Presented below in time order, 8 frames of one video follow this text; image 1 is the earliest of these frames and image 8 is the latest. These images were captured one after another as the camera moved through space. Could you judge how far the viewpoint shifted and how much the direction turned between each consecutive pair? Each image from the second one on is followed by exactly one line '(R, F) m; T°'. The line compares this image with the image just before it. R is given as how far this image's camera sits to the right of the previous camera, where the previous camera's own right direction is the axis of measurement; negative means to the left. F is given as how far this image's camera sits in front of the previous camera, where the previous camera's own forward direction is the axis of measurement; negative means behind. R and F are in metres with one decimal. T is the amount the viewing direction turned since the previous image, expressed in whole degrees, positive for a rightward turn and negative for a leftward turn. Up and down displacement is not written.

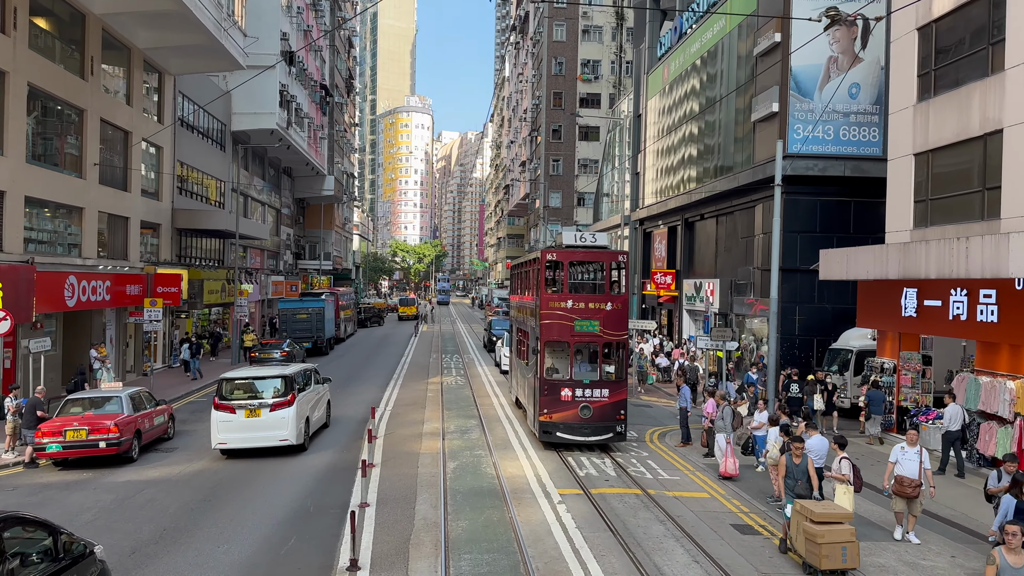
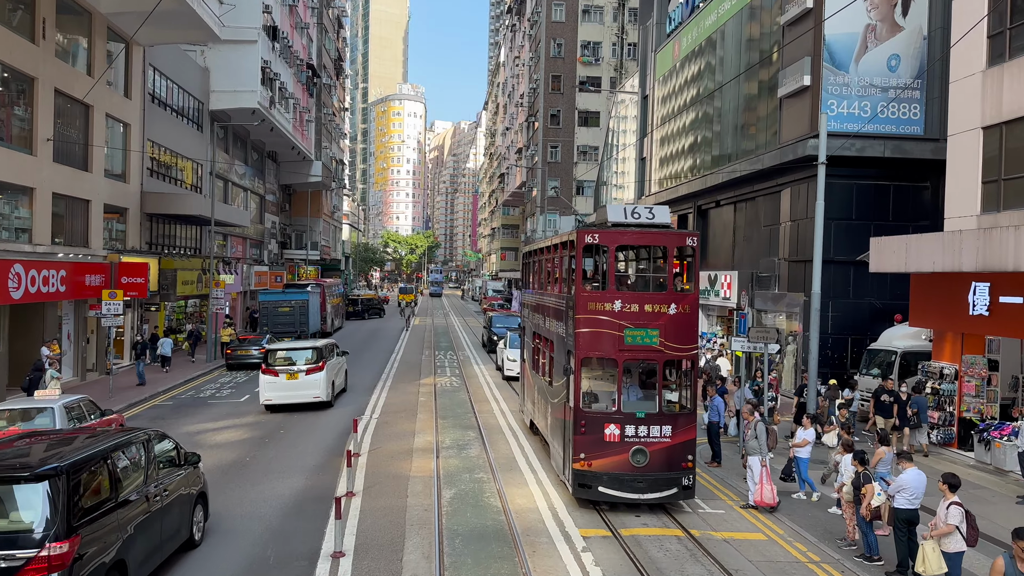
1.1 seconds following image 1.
(-0.2, +2.3) m; +1°
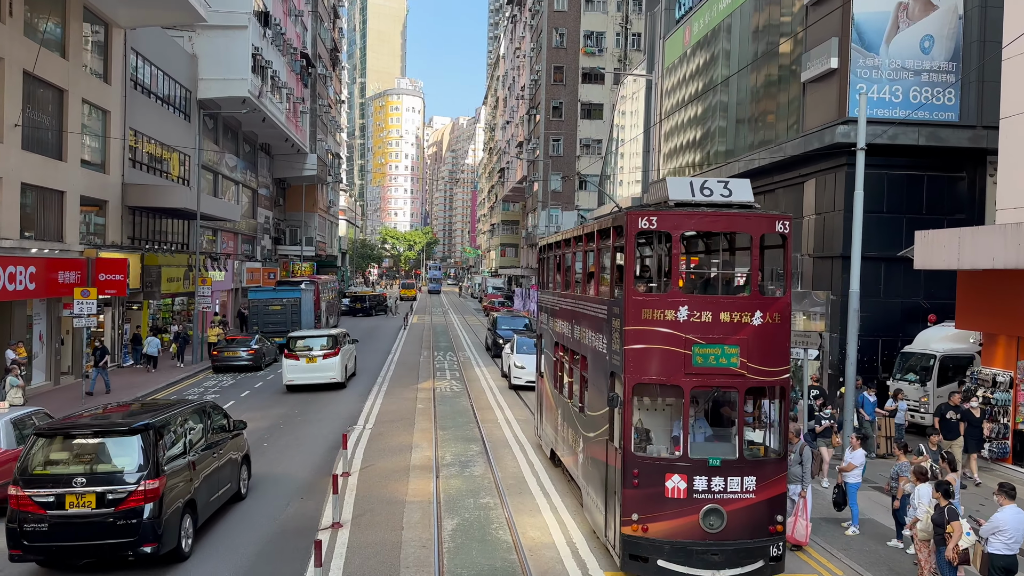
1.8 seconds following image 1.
(-0.2, +1.5) m; 0°
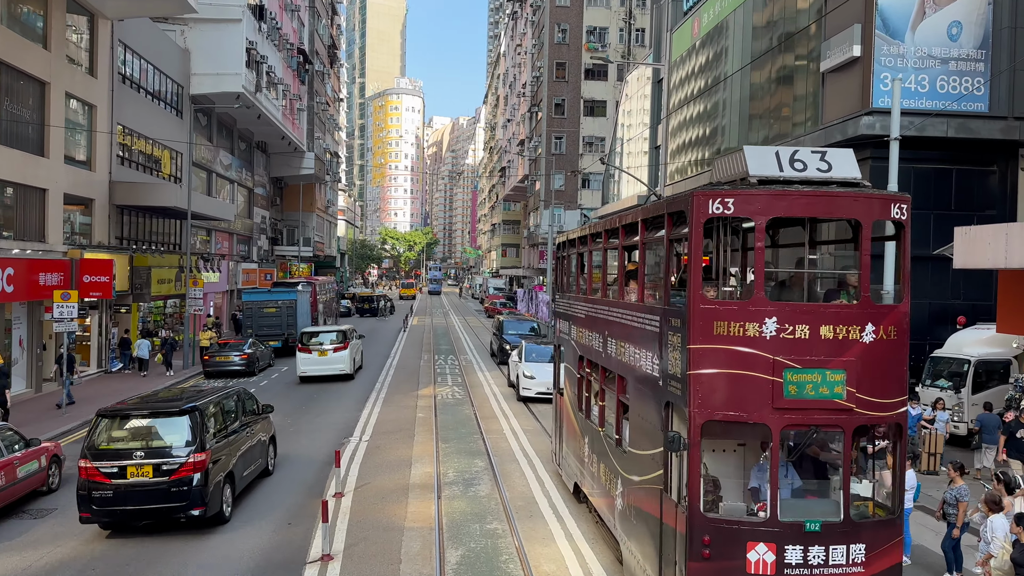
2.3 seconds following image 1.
(-0.1, +1.0) m; 0°
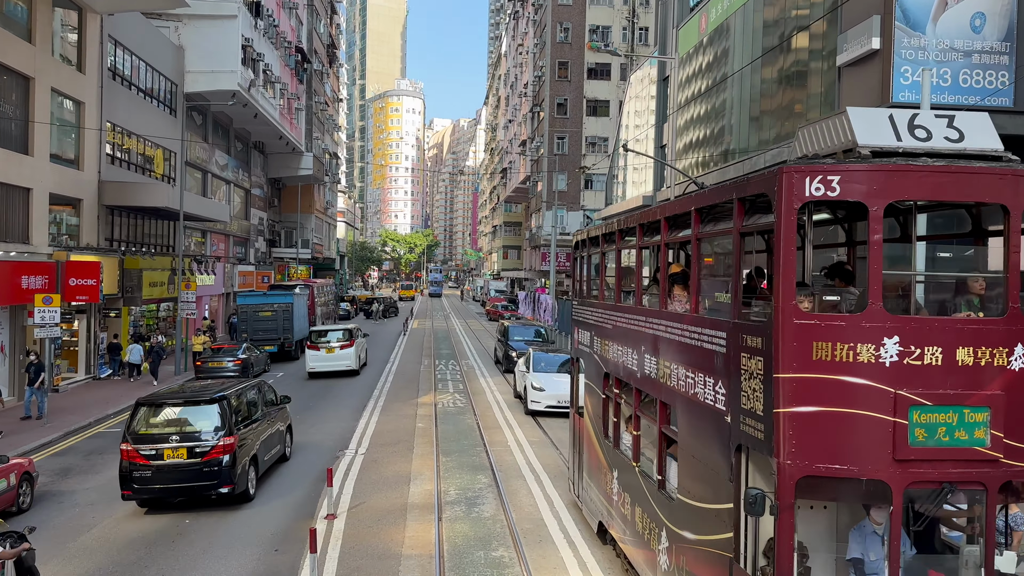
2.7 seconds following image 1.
(-0.1, +0.8) m; 0°
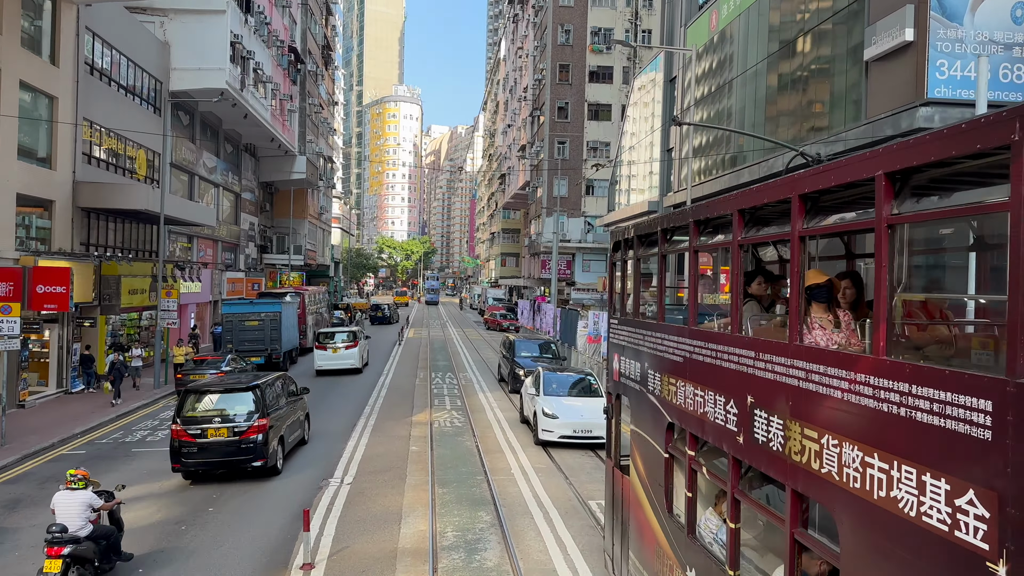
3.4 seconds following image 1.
(-0.1, +1.4) m; 0°
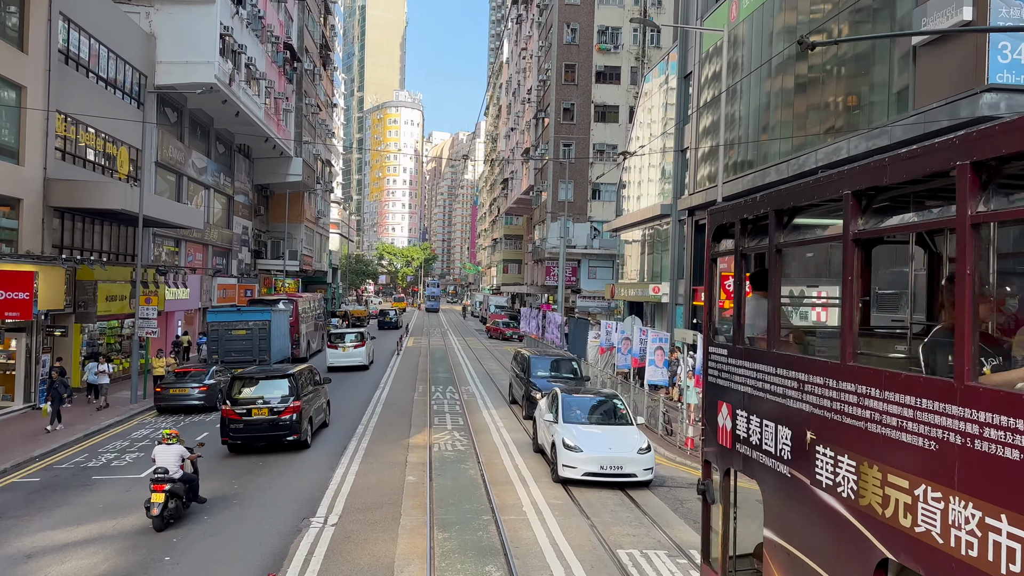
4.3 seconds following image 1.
(-0.2, +1.7) m; 0°
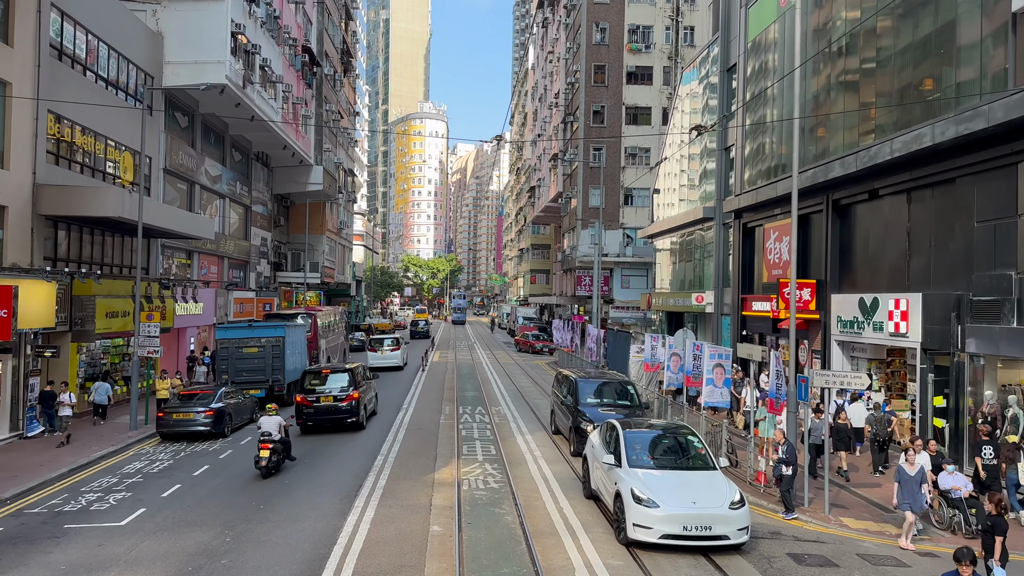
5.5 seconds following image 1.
(-0.2, +2.1) m; -2°
